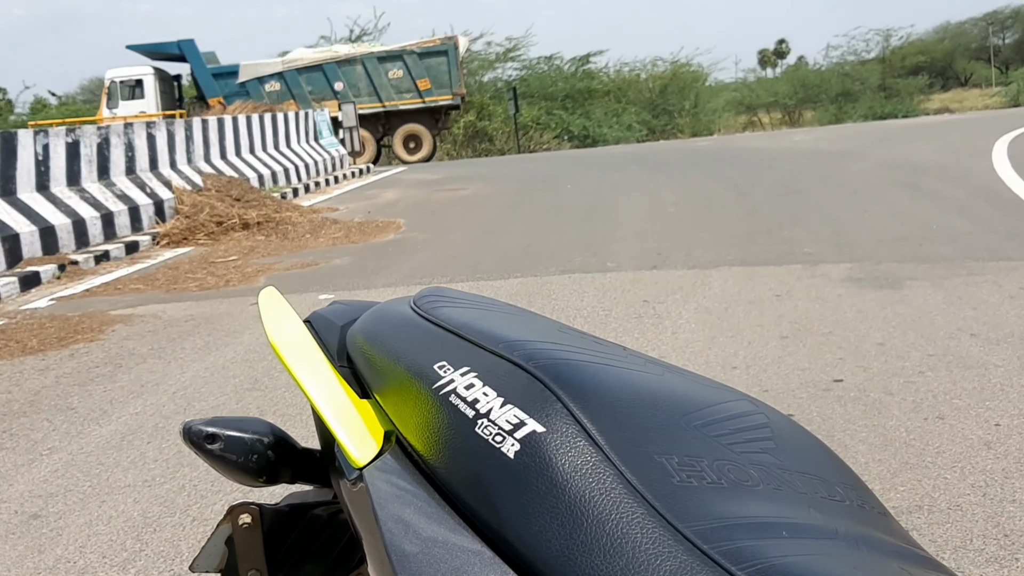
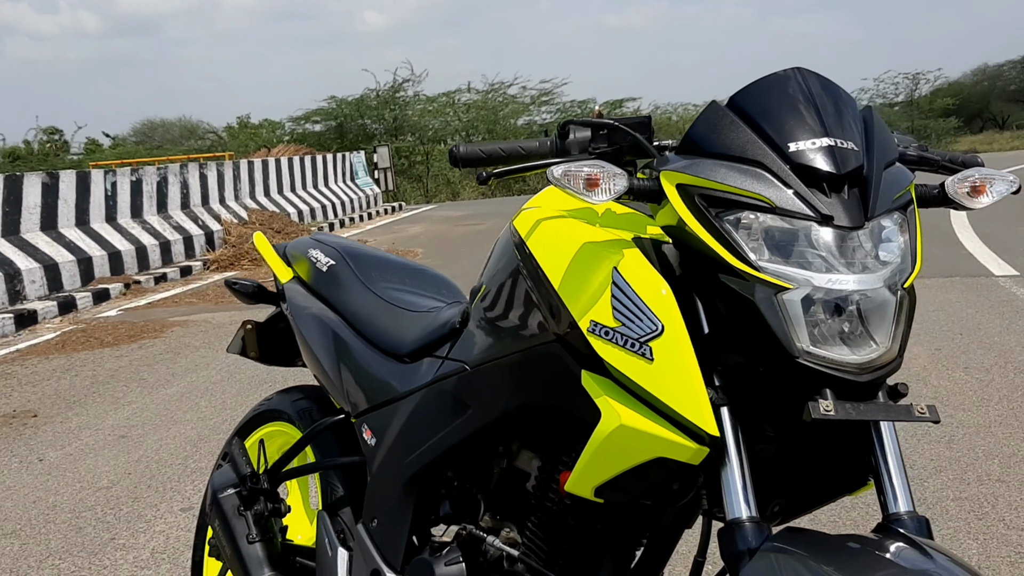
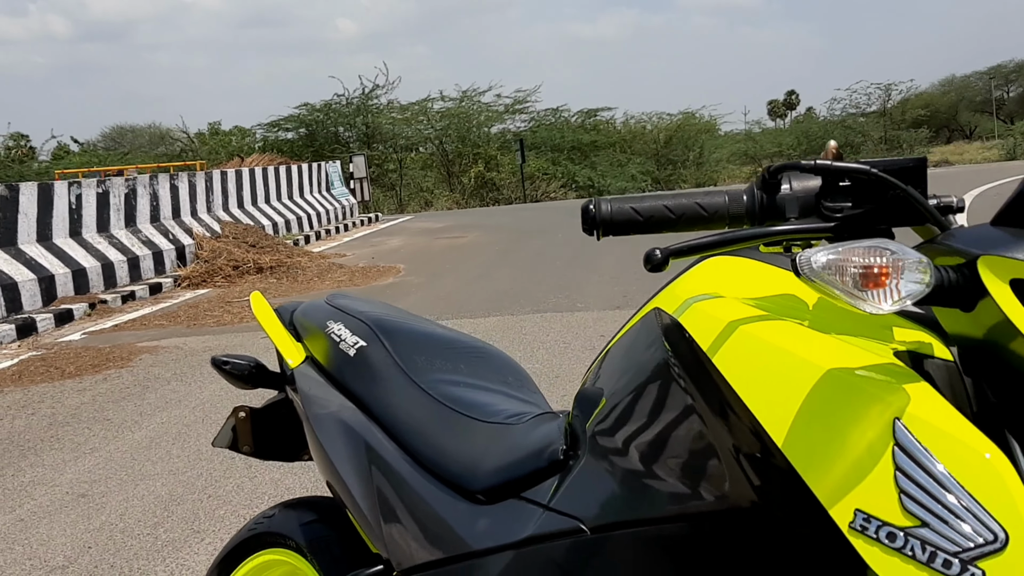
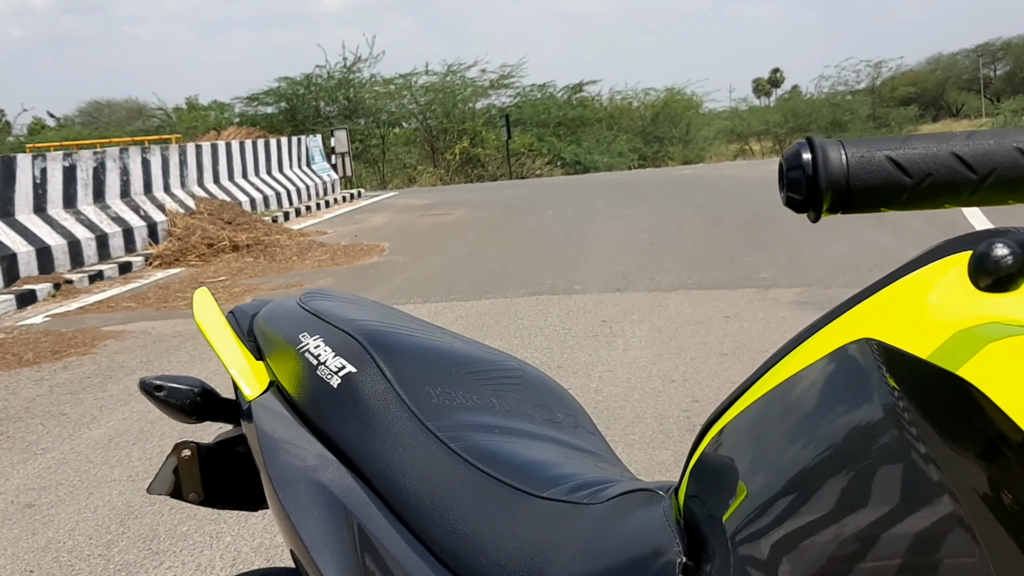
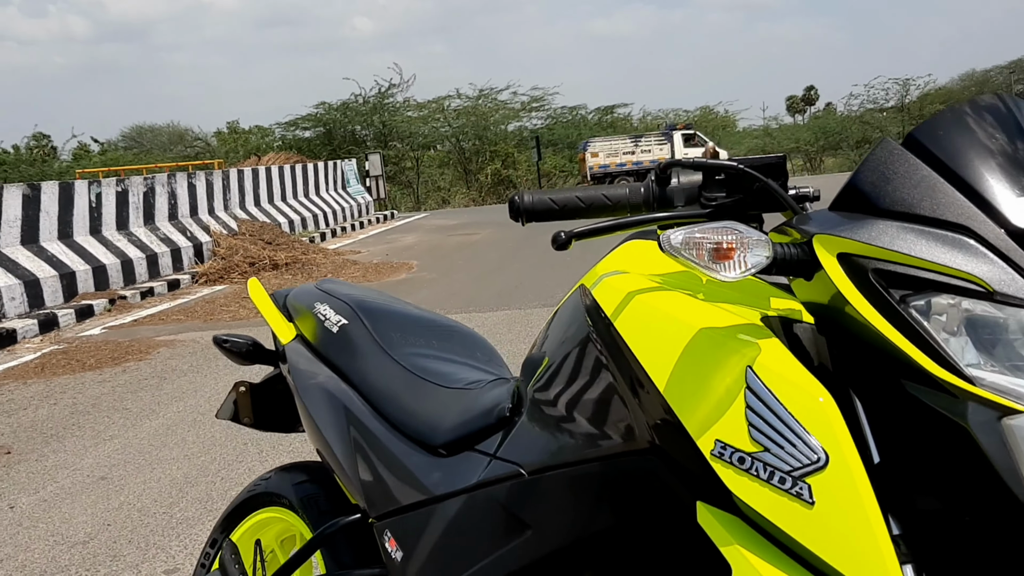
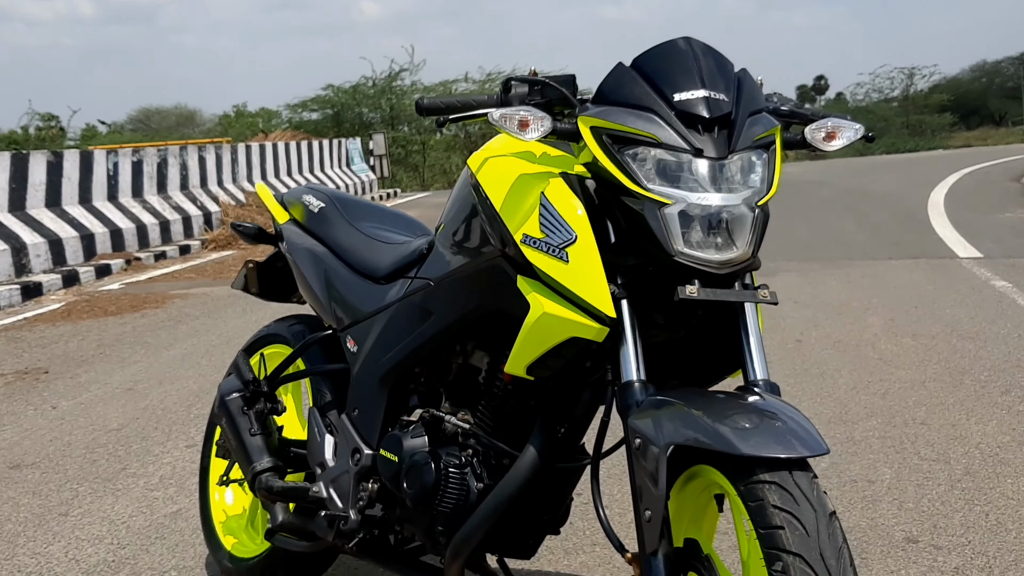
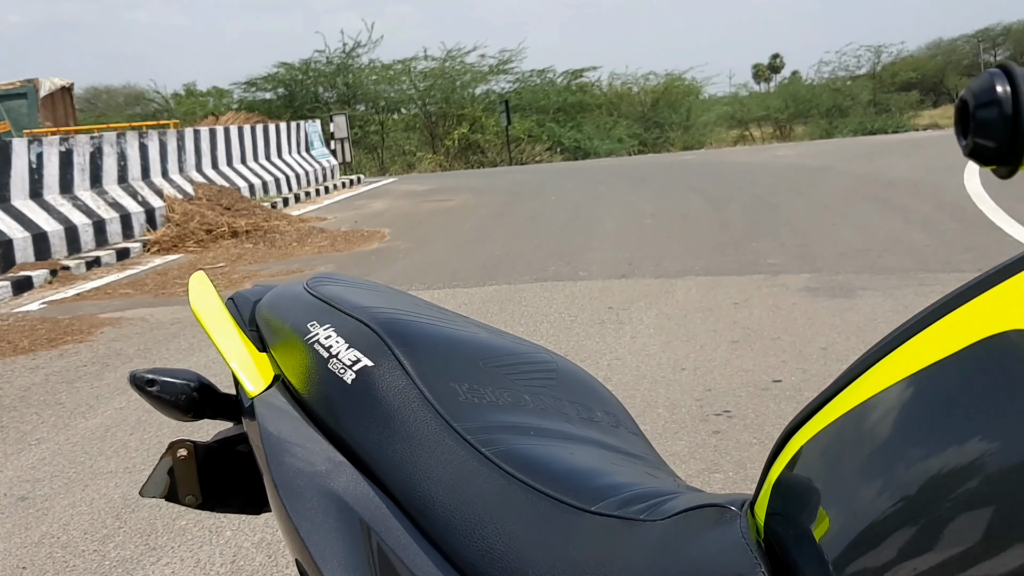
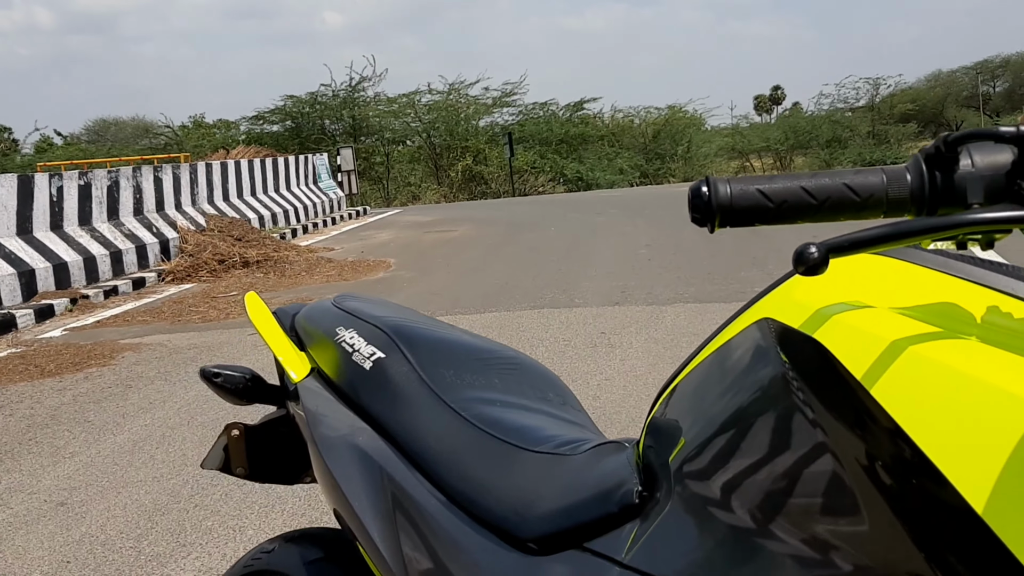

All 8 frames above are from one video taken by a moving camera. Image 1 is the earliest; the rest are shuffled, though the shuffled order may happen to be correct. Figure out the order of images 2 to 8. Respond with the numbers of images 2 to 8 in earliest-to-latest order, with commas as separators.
7, 4, 8, 3, 5, 2, 6
